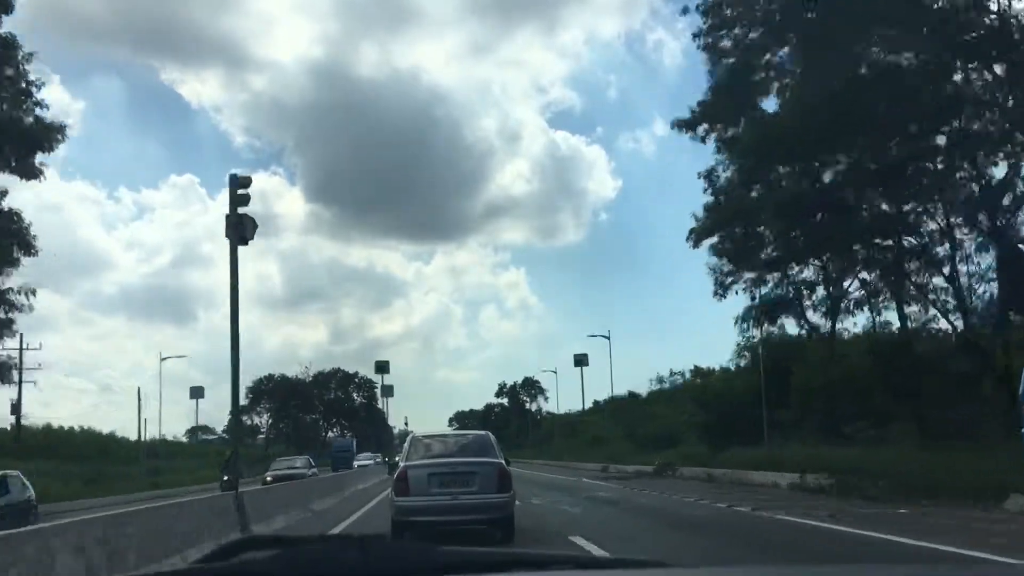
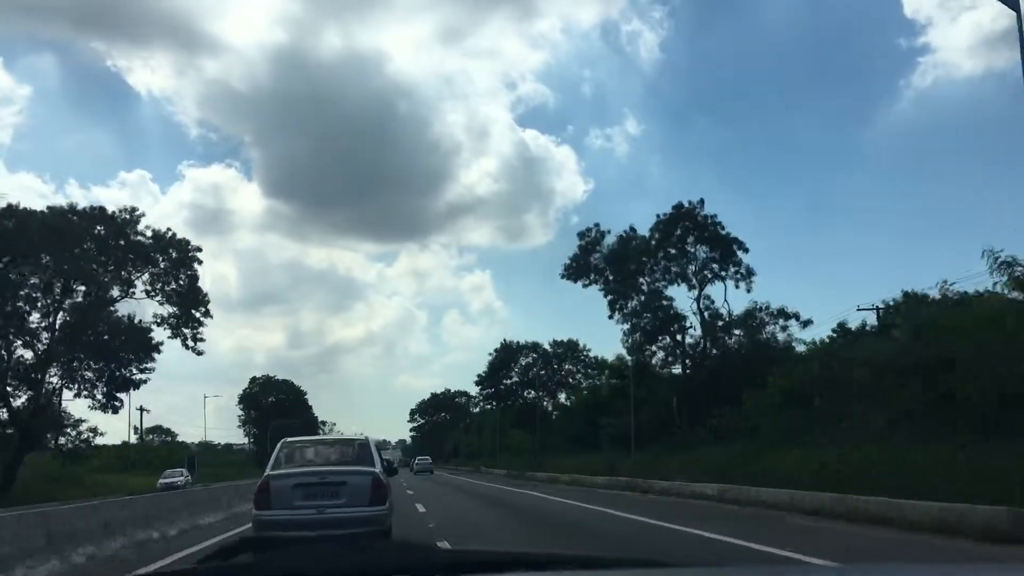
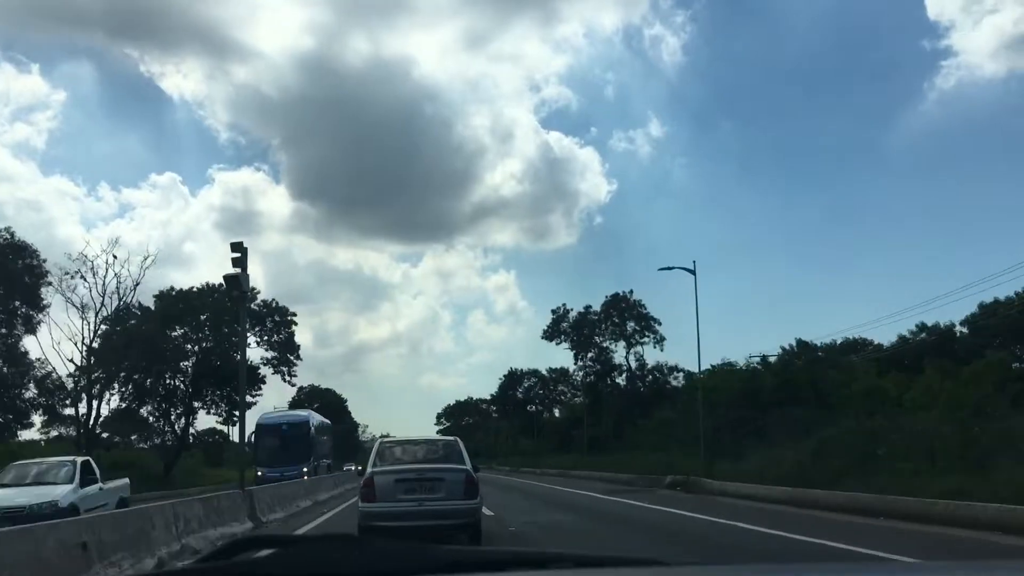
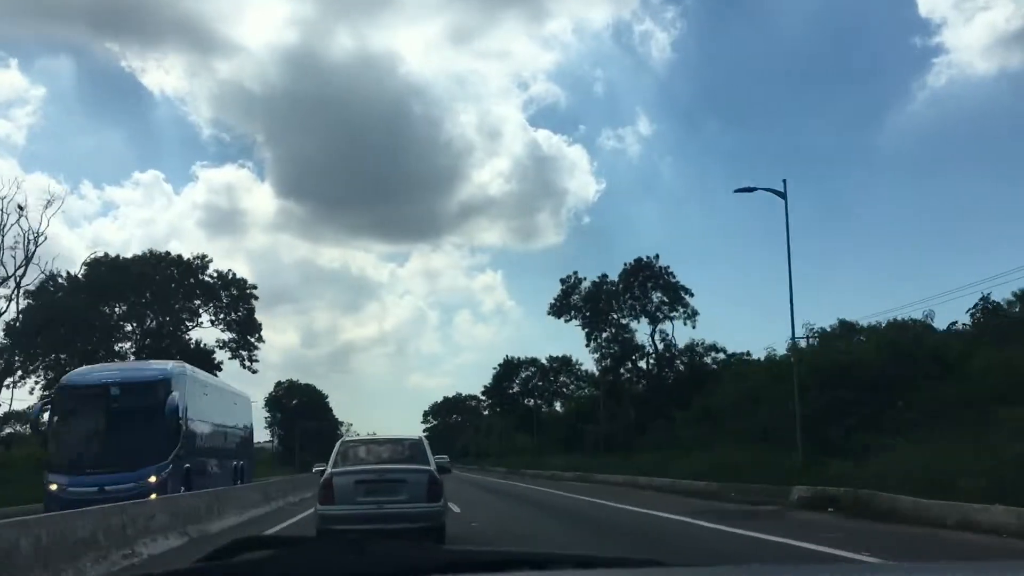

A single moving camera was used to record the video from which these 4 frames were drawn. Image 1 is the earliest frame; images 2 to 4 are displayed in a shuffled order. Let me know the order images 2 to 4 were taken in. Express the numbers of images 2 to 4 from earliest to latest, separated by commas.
3, 4, 2
